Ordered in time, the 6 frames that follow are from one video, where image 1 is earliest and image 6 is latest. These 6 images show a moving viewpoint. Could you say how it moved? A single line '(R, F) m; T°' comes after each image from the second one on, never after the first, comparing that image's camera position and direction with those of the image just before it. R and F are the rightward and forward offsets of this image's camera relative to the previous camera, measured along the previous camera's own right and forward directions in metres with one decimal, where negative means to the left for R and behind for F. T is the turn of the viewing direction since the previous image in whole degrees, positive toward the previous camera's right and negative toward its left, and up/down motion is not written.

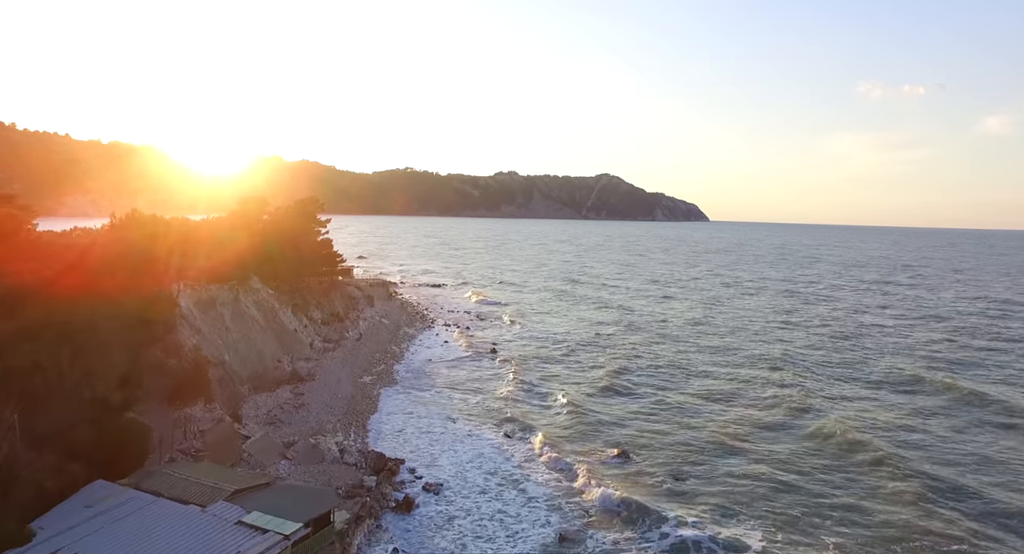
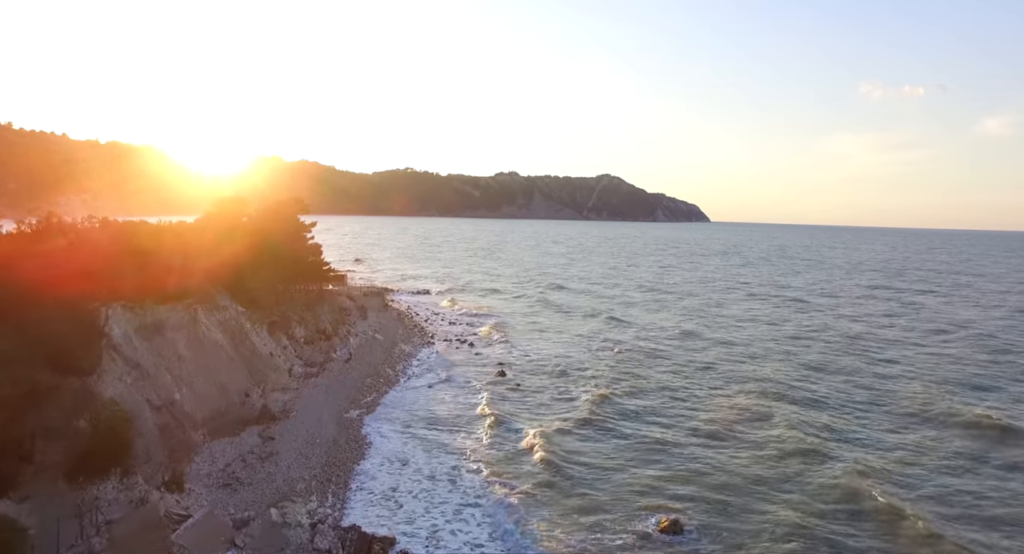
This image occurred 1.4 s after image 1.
(-0.5, +4.7) m; 0°
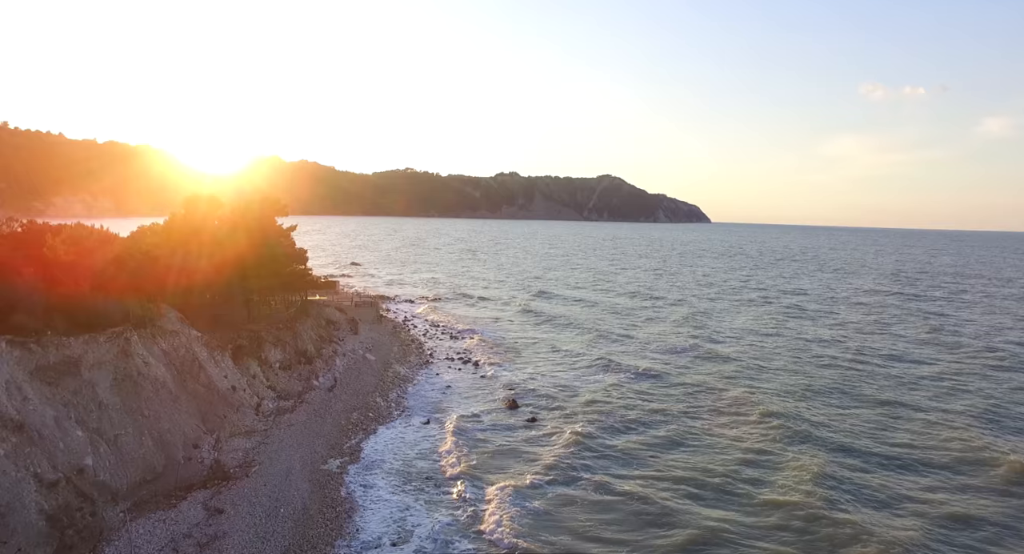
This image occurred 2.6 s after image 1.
(-0.5, +4.9) m; 0°
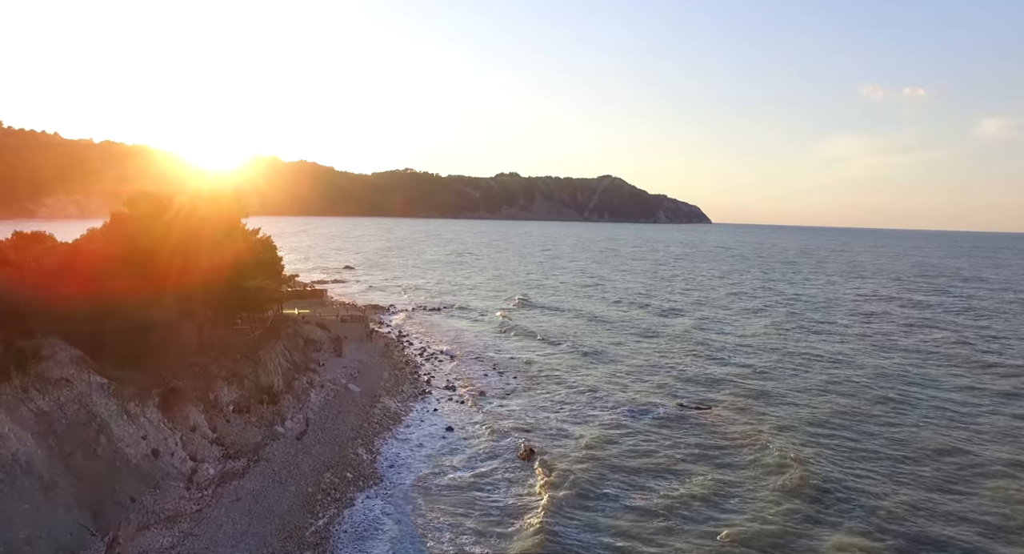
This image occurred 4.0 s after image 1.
(-0.6, +5.9) m; 0°
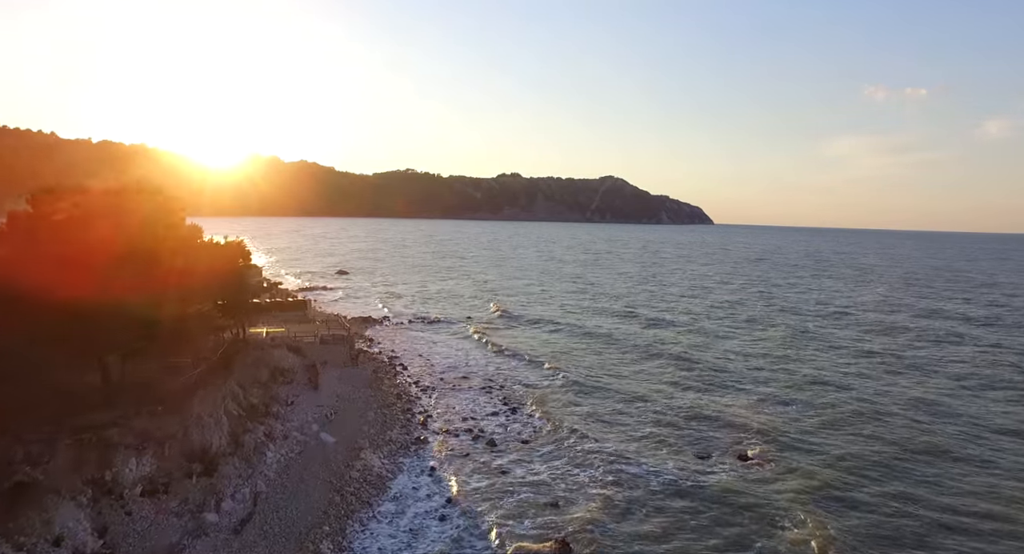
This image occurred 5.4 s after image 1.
(-0.6, +6.4) m; 0°
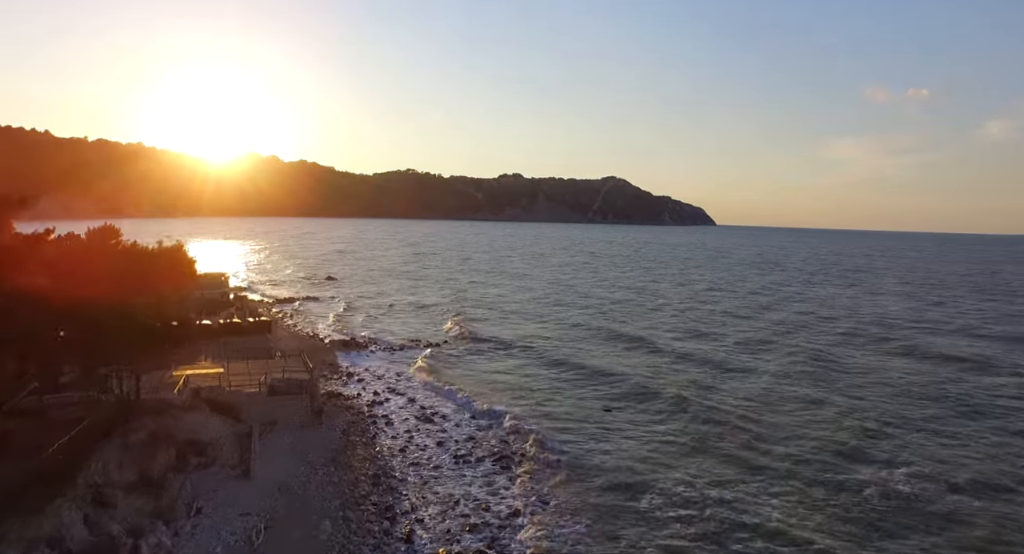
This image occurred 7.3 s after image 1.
(-0.9, +9.1) m; 0°
